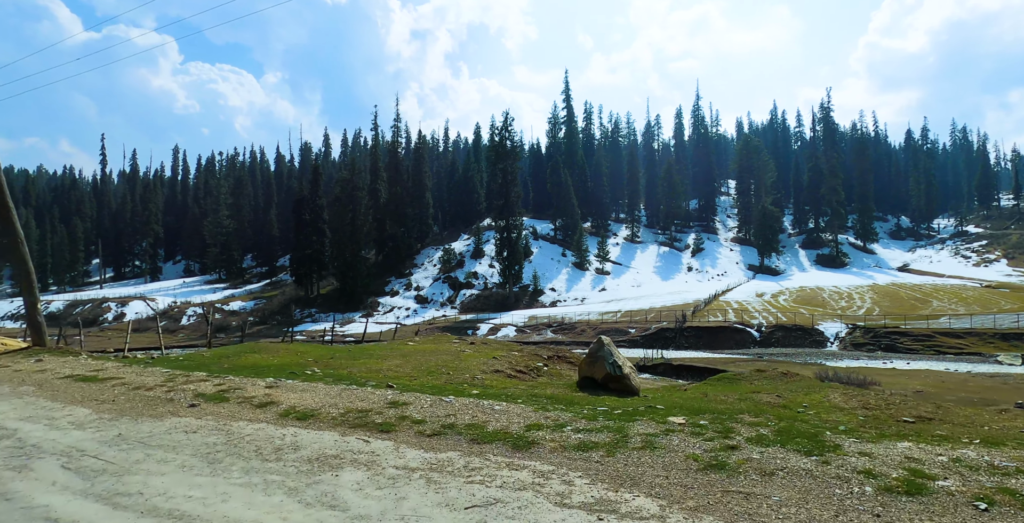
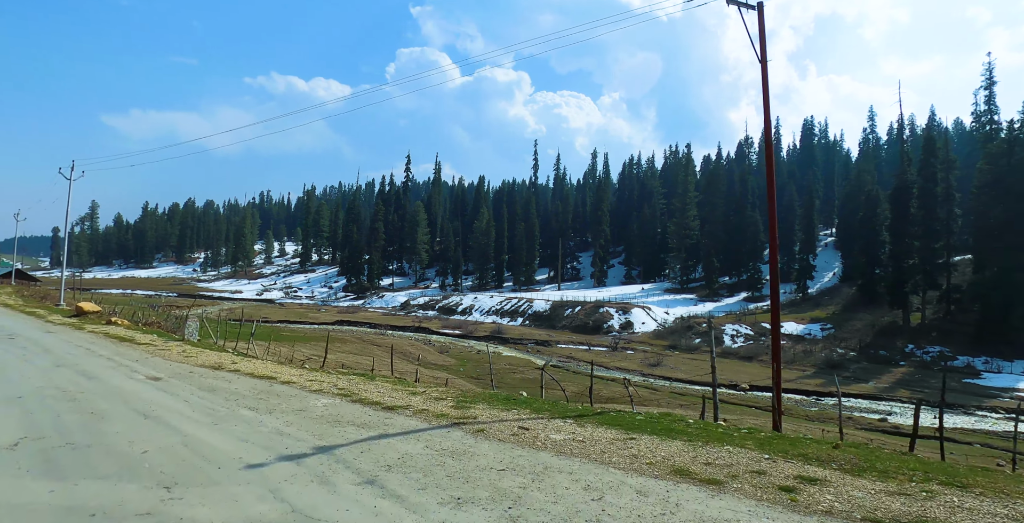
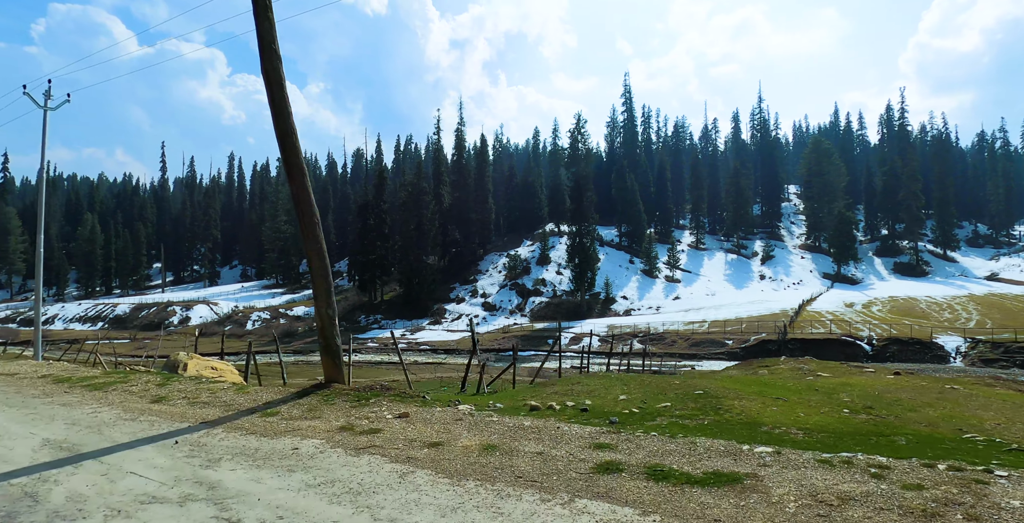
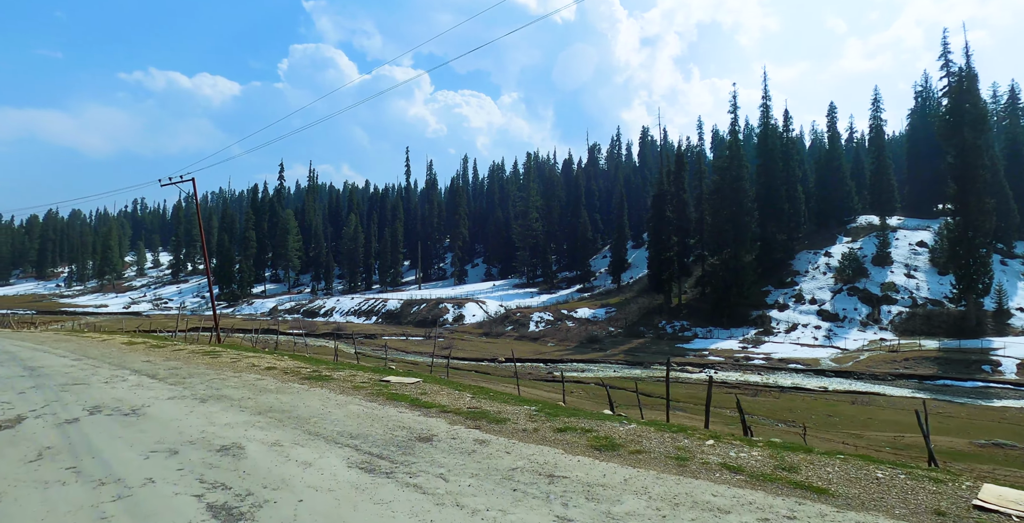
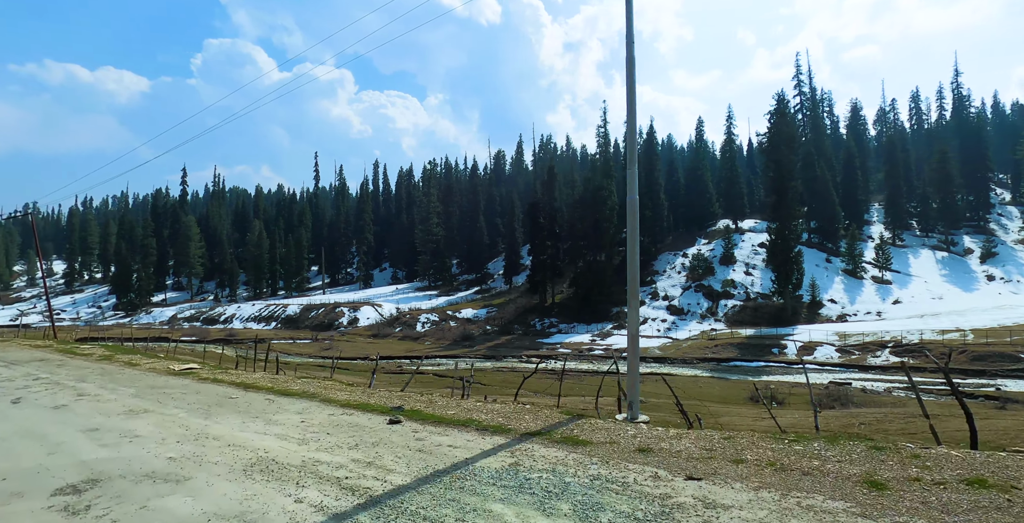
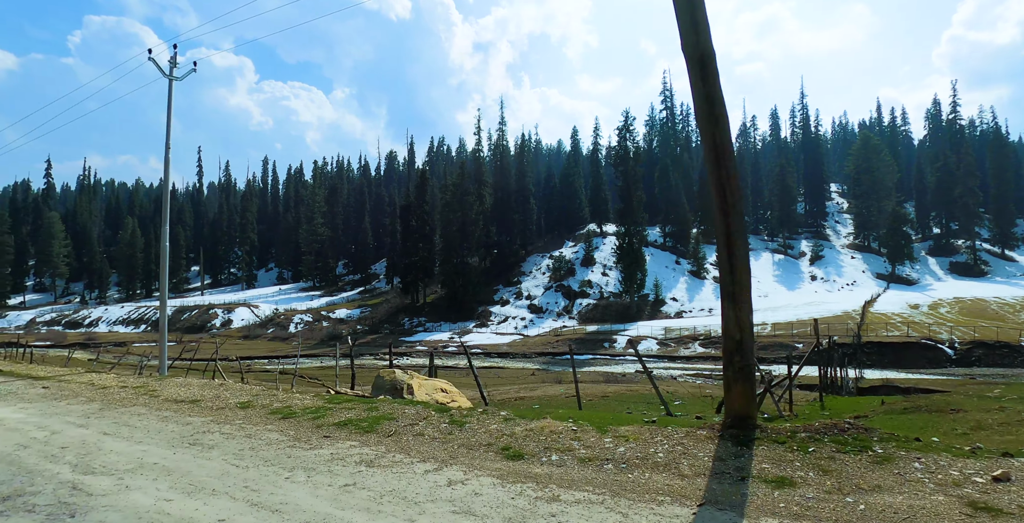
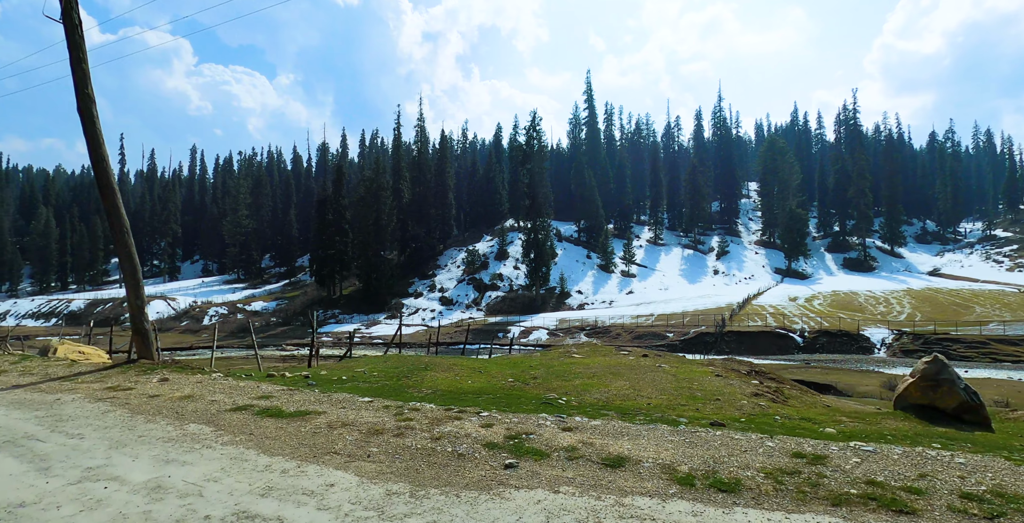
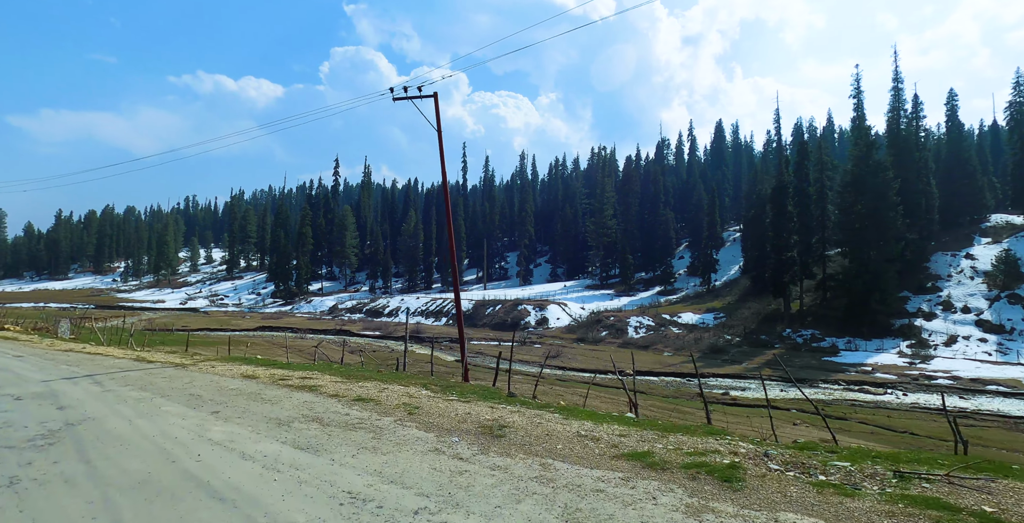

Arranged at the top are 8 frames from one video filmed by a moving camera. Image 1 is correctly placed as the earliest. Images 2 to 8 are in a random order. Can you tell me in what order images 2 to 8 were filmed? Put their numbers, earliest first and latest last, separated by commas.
7, 3, 6, 5, 4, 8, 2
